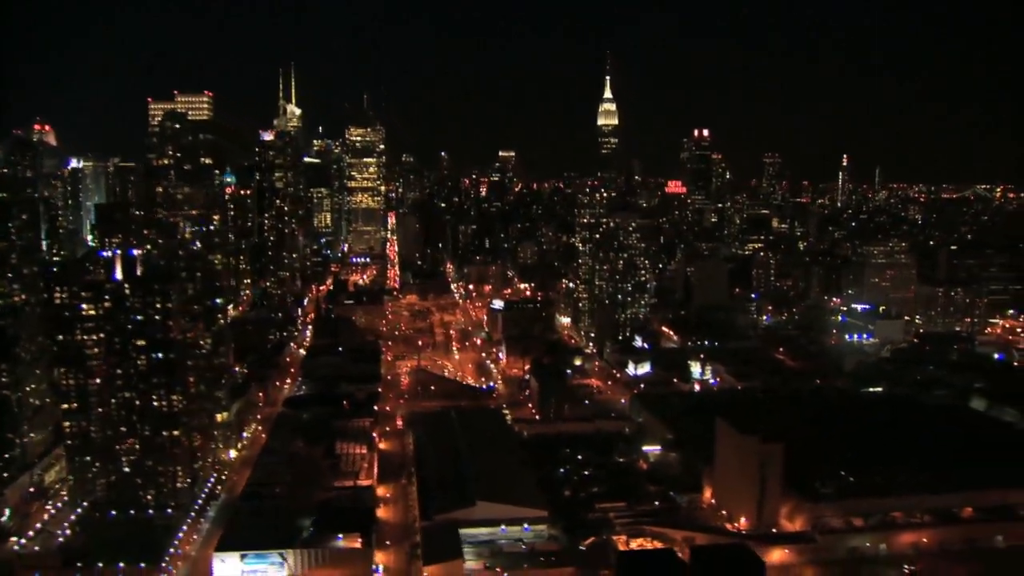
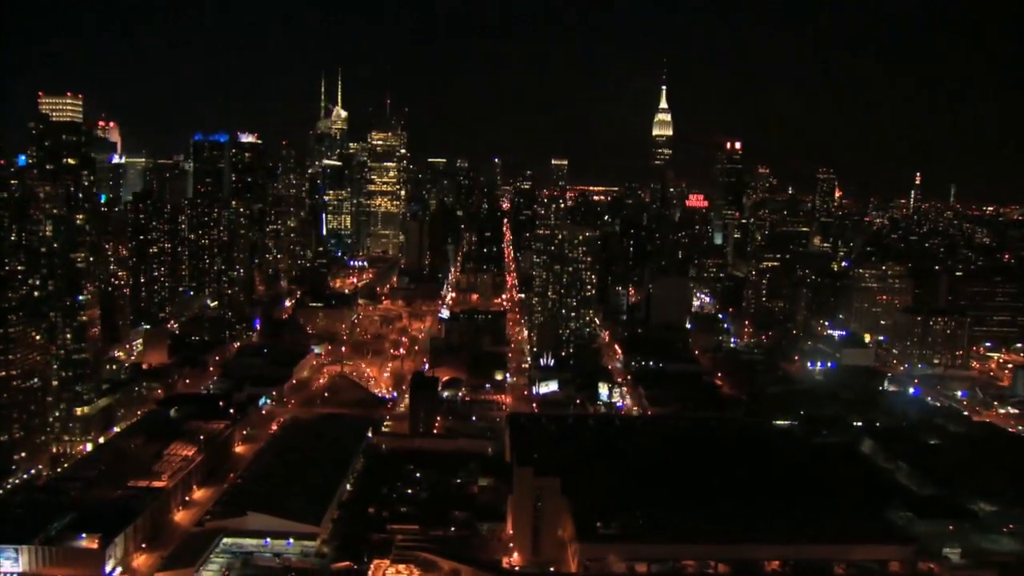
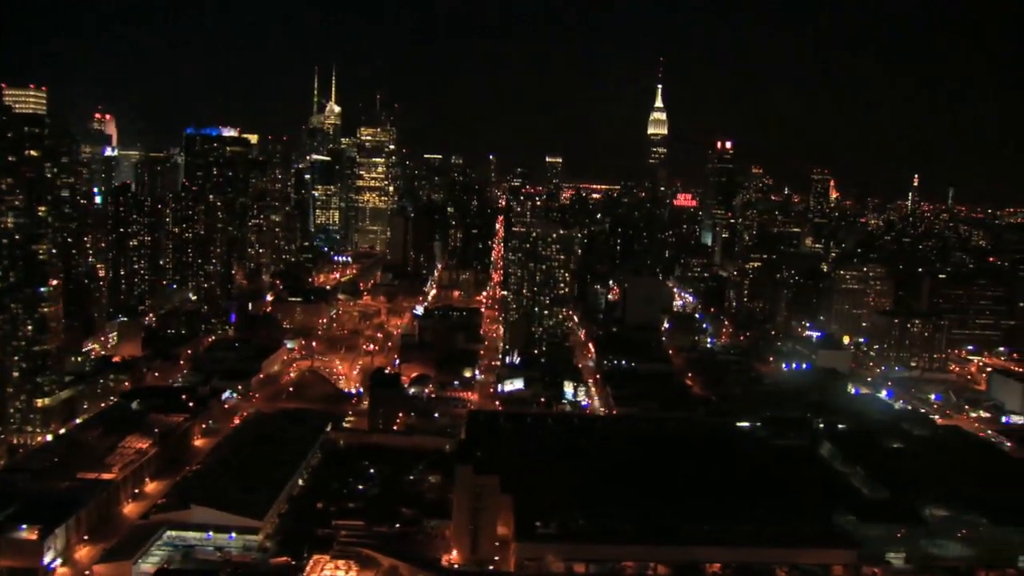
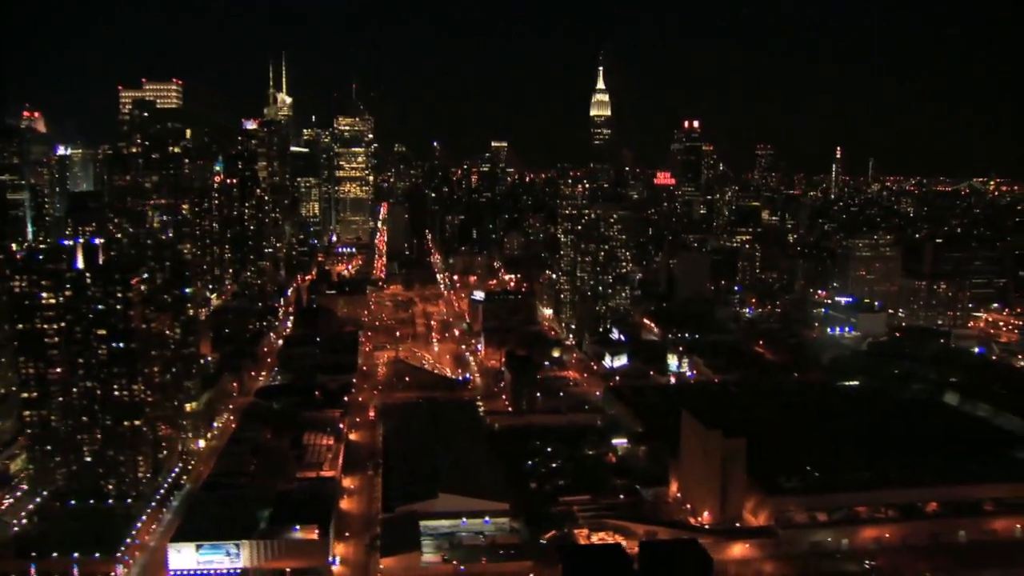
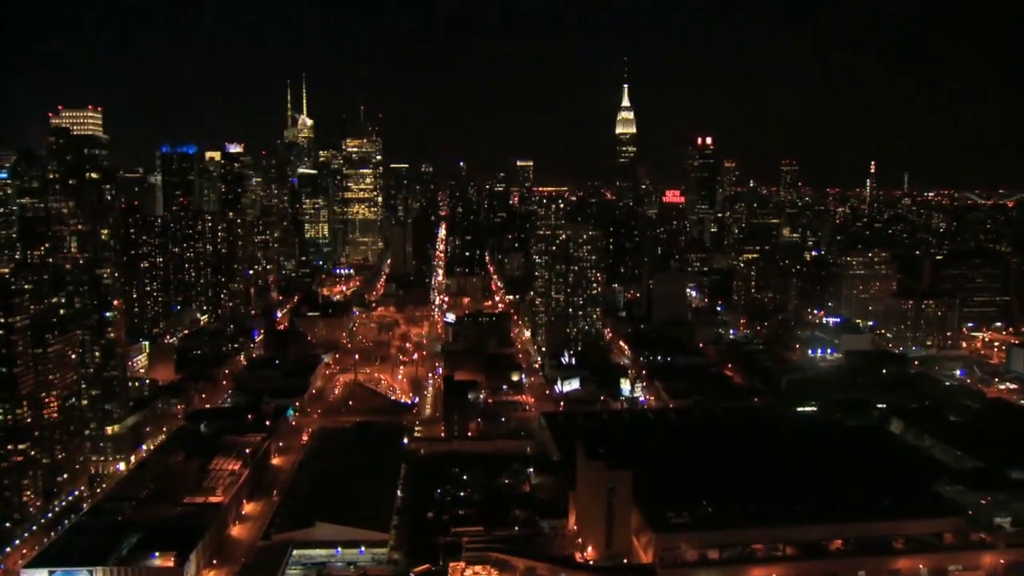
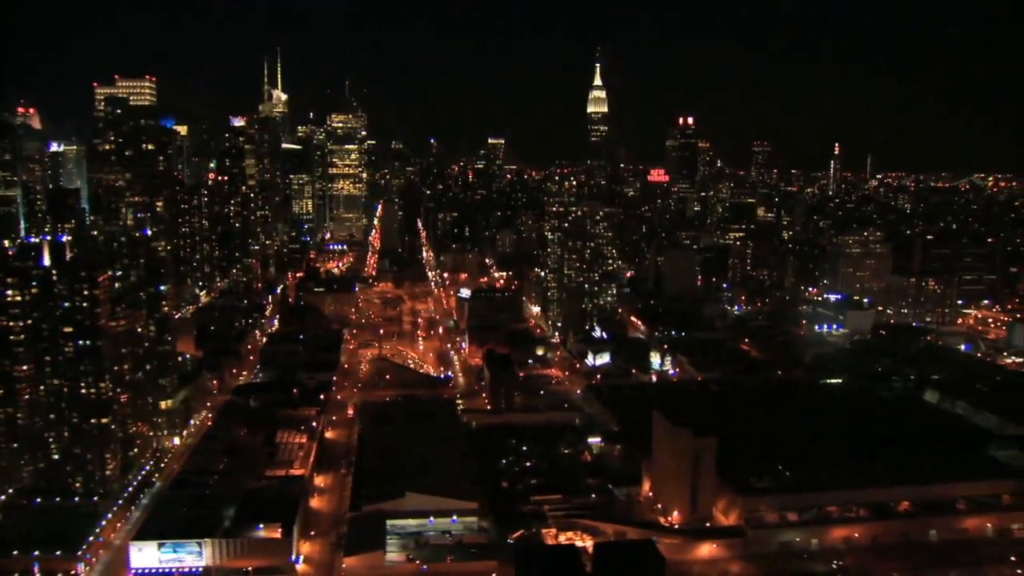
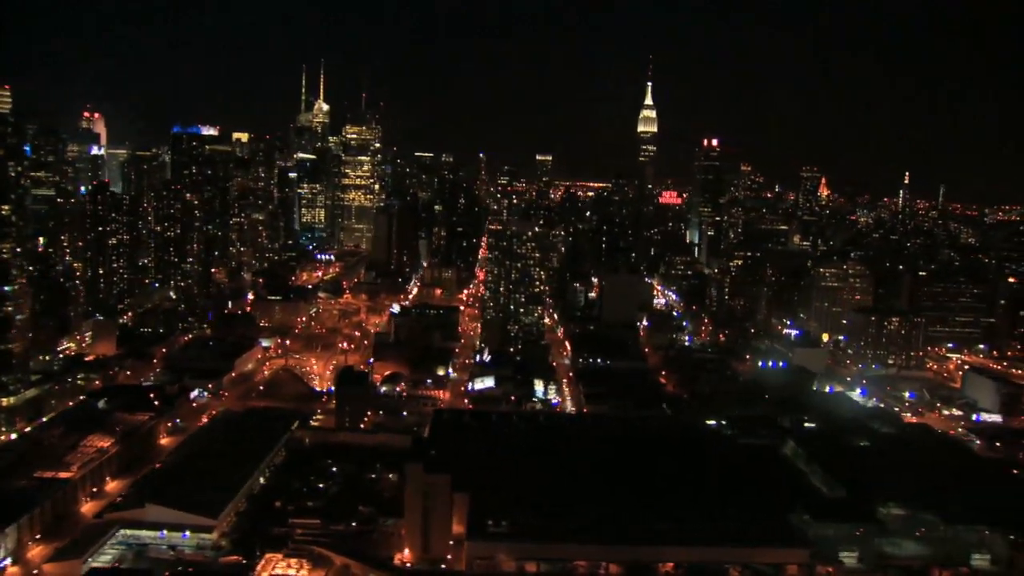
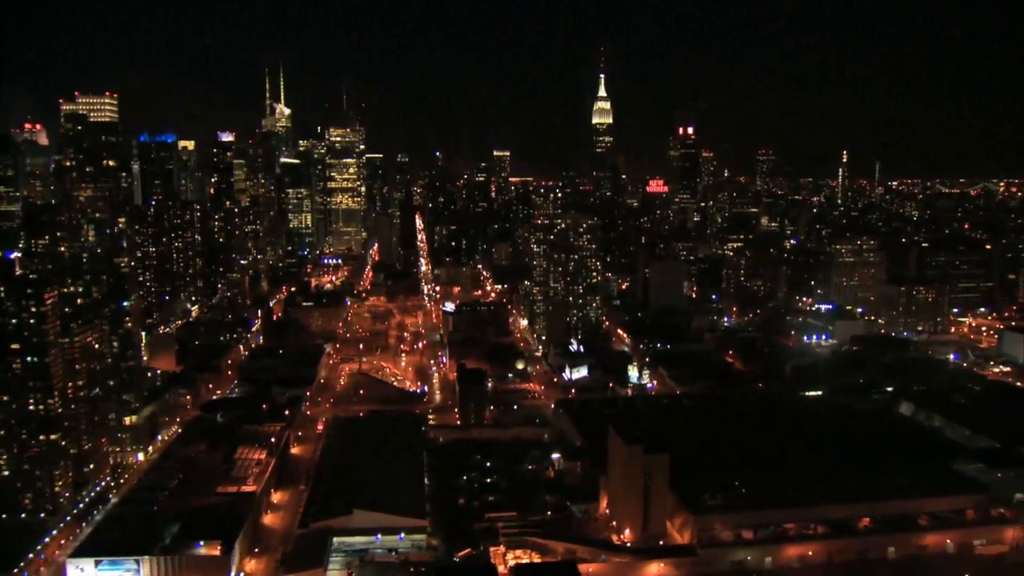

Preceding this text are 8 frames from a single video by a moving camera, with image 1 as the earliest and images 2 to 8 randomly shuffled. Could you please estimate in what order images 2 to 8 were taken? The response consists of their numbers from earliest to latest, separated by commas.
4, 6, 8, 5, 2, 3, 7
